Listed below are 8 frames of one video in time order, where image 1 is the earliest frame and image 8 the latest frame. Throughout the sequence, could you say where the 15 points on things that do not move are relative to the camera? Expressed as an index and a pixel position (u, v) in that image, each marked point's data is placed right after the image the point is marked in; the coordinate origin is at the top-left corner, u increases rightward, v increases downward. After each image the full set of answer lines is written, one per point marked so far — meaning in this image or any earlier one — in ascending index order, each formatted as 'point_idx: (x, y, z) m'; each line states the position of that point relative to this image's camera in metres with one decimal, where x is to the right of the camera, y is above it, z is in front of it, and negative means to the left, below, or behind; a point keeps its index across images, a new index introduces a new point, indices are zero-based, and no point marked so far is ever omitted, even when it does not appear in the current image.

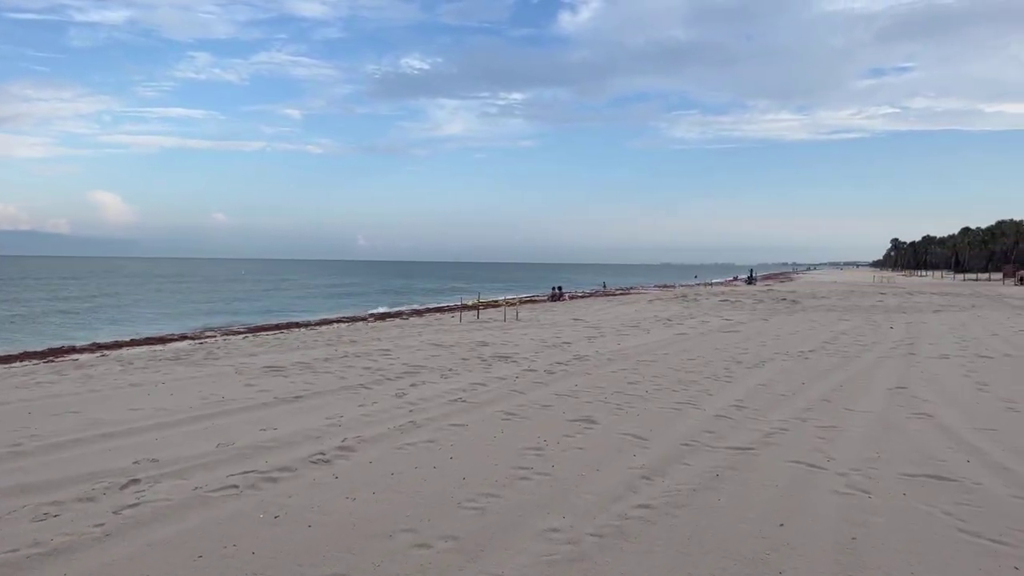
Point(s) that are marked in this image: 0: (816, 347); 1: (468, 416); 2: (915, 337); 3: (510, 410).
0: (+4.4, -0.9, +11.4) m
1: (-0.4, -1.0, +6.1) m
2: (+6.7, -0.8, +13.1) m
3: (0.0, -1.0, +6.4) m
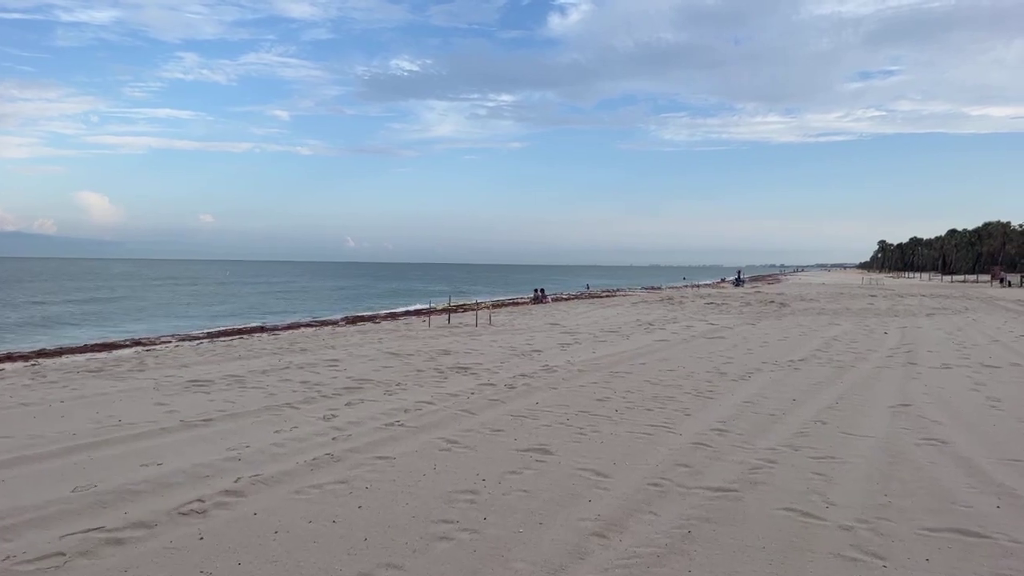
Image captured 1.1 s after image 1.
0: (+3.9, -0.9, +10.5) m
1: (-0.7, -1.0, +5.1) m
2: (+6.2, -0.9, +12.2) m
3: (-0.4, -1.0, +5.4) m
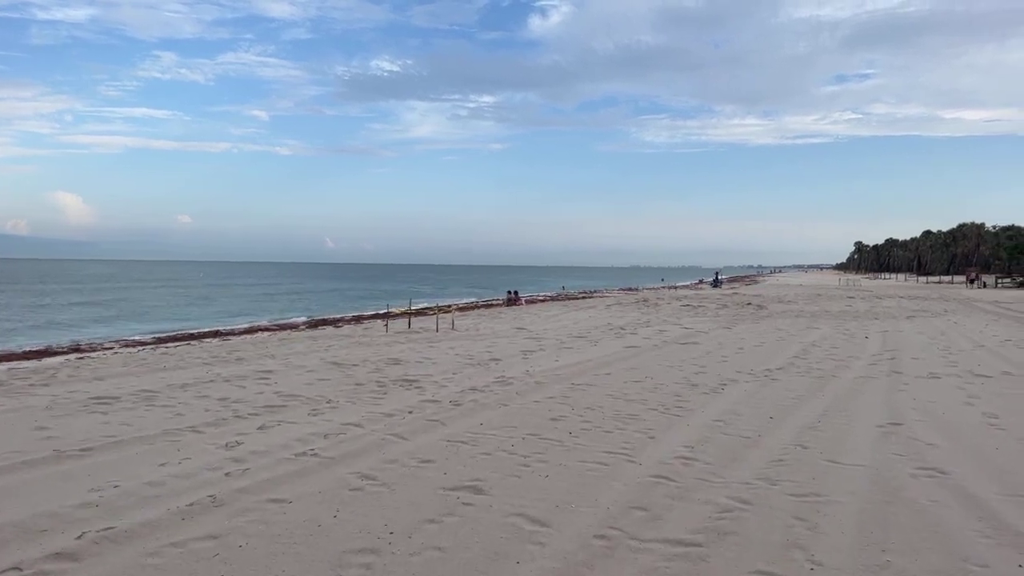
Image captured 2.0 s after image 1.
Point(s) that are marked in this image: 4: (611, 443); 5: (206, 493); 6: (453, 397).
0: (+3.4, -0.9, +9.8) m
1: (-1.2, -1.1, +4.3) m
2: (+5.6, -0.9, +11.5) m
3: (-0.8, -1.1, +4.6) m
4: (+0.7, -1.1, +5.5) m
5: (-1.6, -1.1, +4.2) m
6: (-0.5, -1.0, +7.1) m
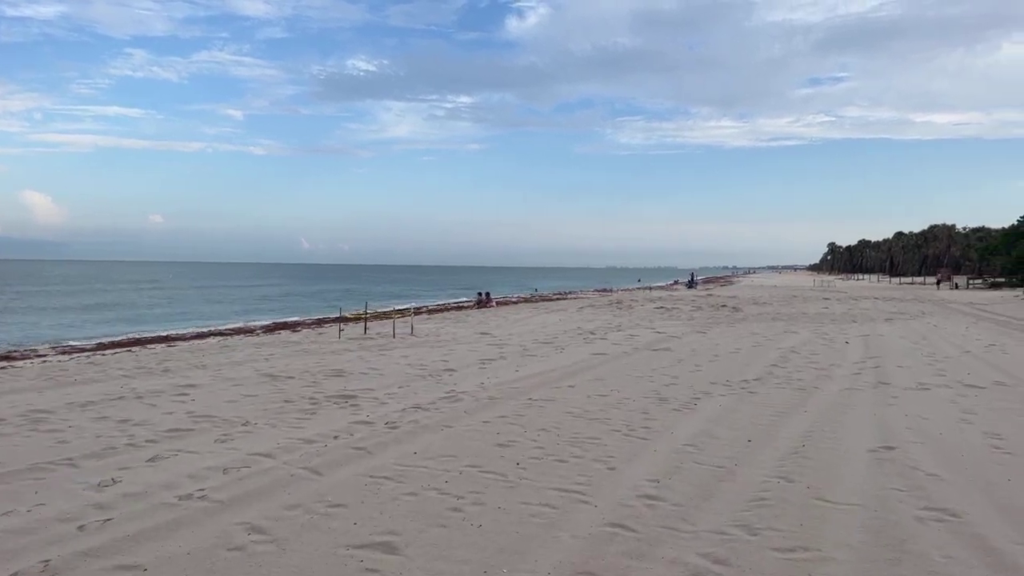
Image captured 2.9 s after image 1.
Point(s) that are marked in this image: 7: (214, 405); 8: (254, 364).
0: (+2.9, -1.0, +9.0) m
1: (-1.5, -1.1, +3.4) m
2: (+5.0, -0.9, +10.8) m
3: (-1.2, -1.1, +3.7) m
4: (+0.3, -1.1, +4.7) m
5: (-2.0, -1.1, +3.3) m
6: (-1.0, -1.0, +6.3) m
7: (-2.5, -1.0, +6.8) m
8: (-3.1, -0.9, +9.6) m
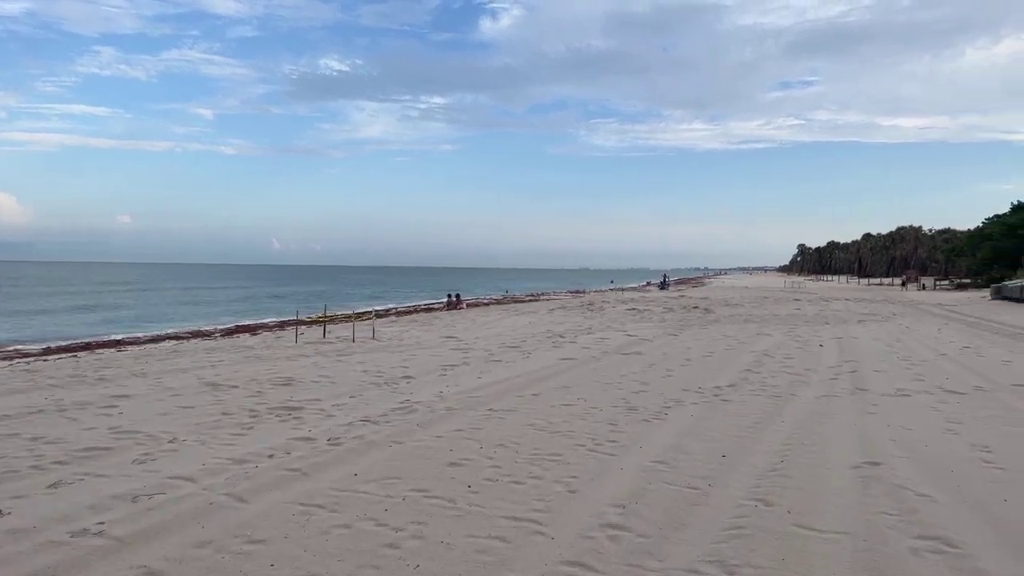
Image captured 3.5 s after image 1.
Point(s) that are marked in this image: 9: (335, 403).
0: (+2.5, -1.0, +8.6) m
1: (-1.7, -1.1, +2.9) m
2: (+4.5, -1.0, +10.5) m
3: (-1.4, -1.1, +3.2) m
4: (0.0, -1.1, +4.2) m
5: (-2.2, -1.1, +2.7) m
6: (-1.3, -1.0, +5.8) m
7: (-2.9, -1.0, +6.2) m
8: (-3.5, -0.9, +9.0) m
9: (-1.5, -1.0, +6.9) m
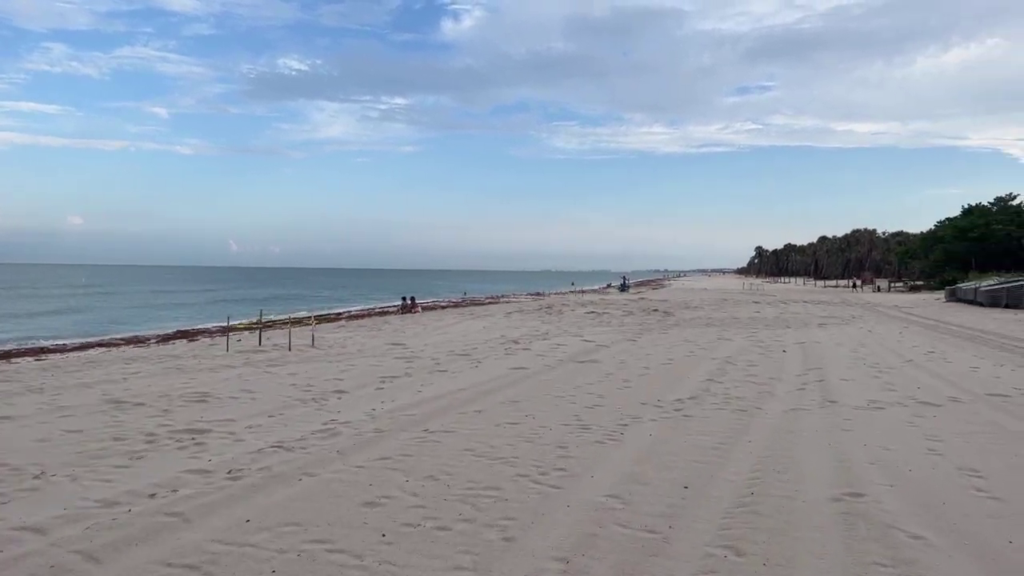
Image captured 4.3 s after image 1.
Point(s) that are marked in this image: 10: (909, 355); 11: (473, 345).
0: (+1.9, -1.0, +8.0) m
1: (-2.0, -1.2, +2.0) m
2: (+3.9, -1.0, +10.0) m
3: (-1.7, -1.2, +2.4) m
4: (-0.3, -1.2, +3.4) m
5: (-2.4, -1.2, +1.9) m
6: (-1.7, -1.1, +5.0) m
7: (-3.3, -1.1, +5.3) m
8: (-4.1, -1.0, +8.1) m
9: (-2.0, -1.0, +6.1) m
10: (+6.0, -1.0, +12.1) m
11: (-0.6, -0.9, +12.7) m
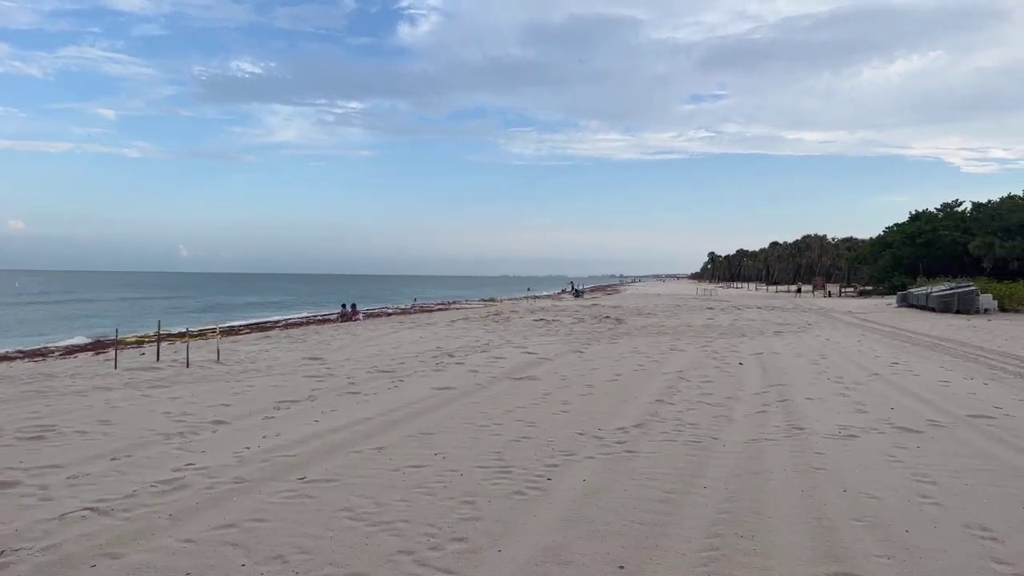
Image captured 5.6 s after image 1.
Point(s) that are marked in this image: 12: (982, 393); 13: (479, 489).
0: (+1.2, -1.1, +6.9) m
1: (-2.4, -1.2, +0.7) m
2: (+3.1, -1.1, +9.0) m
3: (-2.1, -1.2, +1.1) m
4: (-0.8, -1.2, +2.2) m
5: (-2.8, -1.2, +0.6) m
6: (-2.2, -1.1, +3.7) m
7: (-3.9, -1.1, +3.9) m
8: (-4.8, -1.1, +6.6) m
9: (-2.6, -1.1, +4.8) m
10: (+5.1, -1.1, +11.2) m
11: (-1.6, -1.0, +11.5) m
12: (+5.4, -1.2, +9.0) m
13: (-0.2, -1.2, +4.6) m
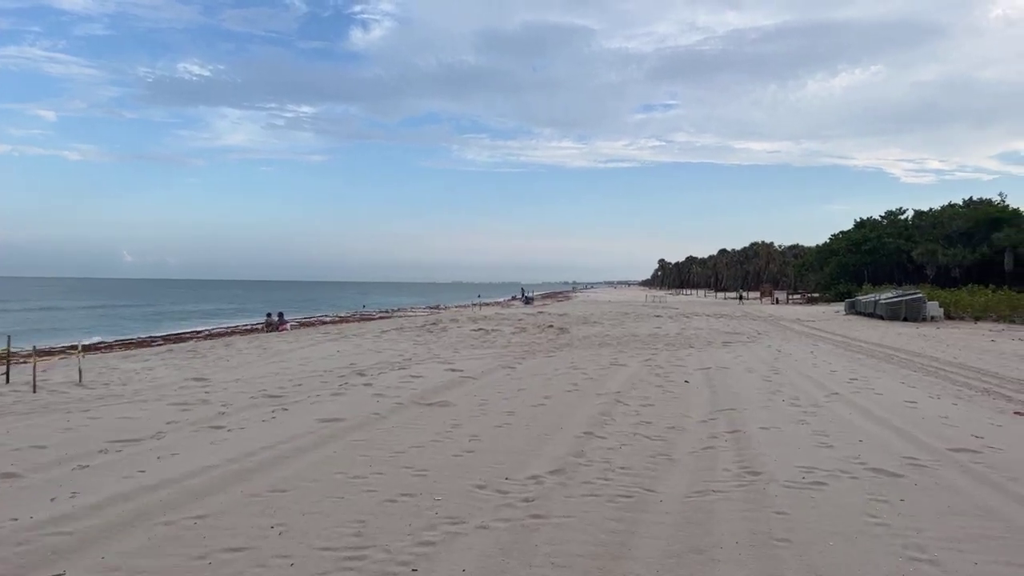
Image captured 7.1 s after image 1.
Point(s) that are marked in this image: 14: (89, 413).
0: (+0.4, -1.2, +5.6) m
1: (-2.8, -1.2, -0.8) m
2: (+2.2, -1.2, +7.7) m
3: (-2.5, -1.2, -0.4) m
4: (-1.3, -1.2, +0.8) m
5: (-3.2, -1.2, -1.0) m
6: (-2.8, -1.2, +2.1) m
7: (-4.5, -1.2, +2.3) m
8: (-5.6, -1.1, +5.0) m
9: (-3.3, -1.2, +3.2) m
10: (+4.1, -1.2, +10.1) m
11: (-2.6, -1.1, +10.0) m
12: (+4.4, -1.3, +8.0) m
13: (-0.8, -1.2, +3.2) m
14: (-3.8, -1.1, +7.3) m
